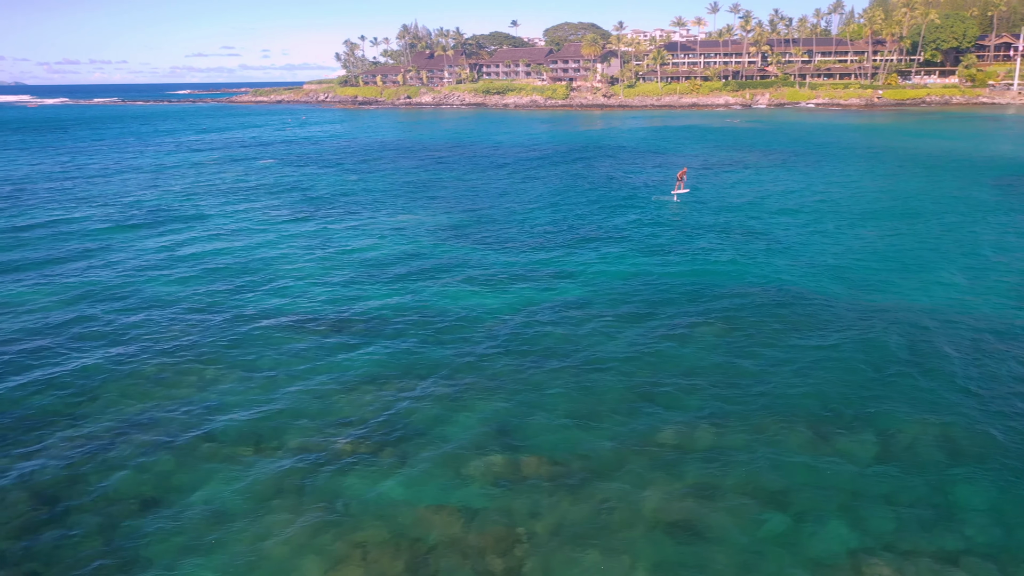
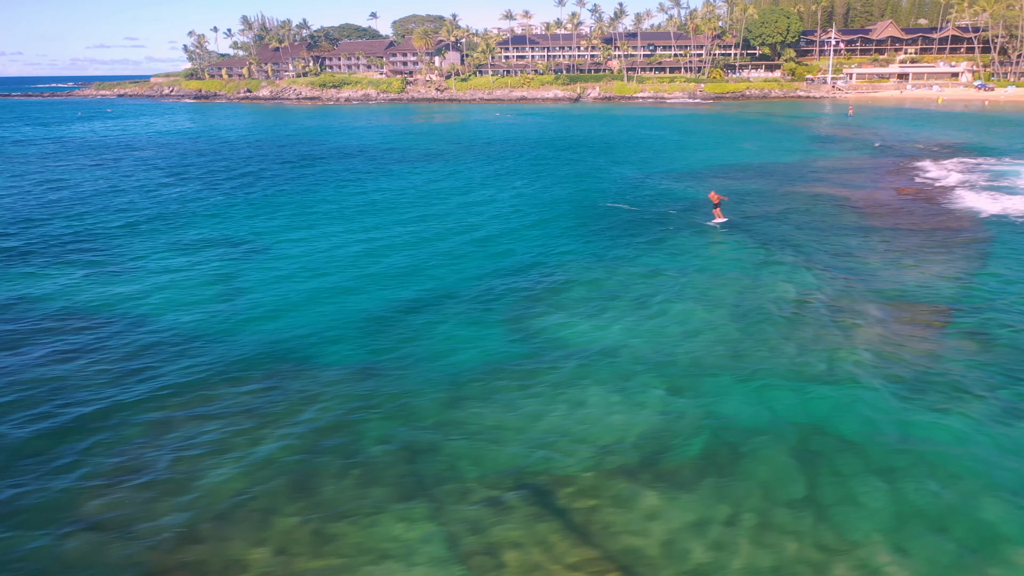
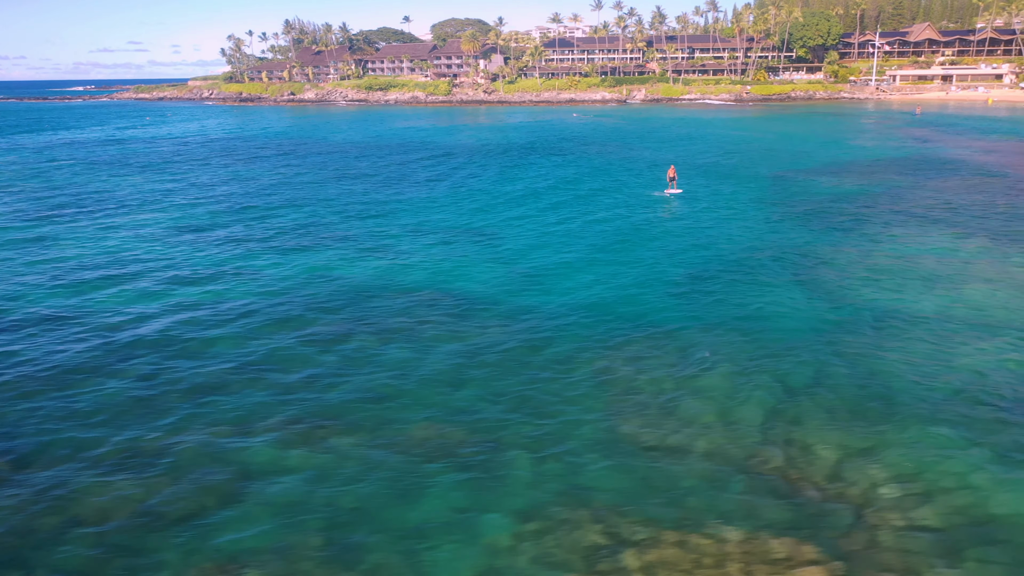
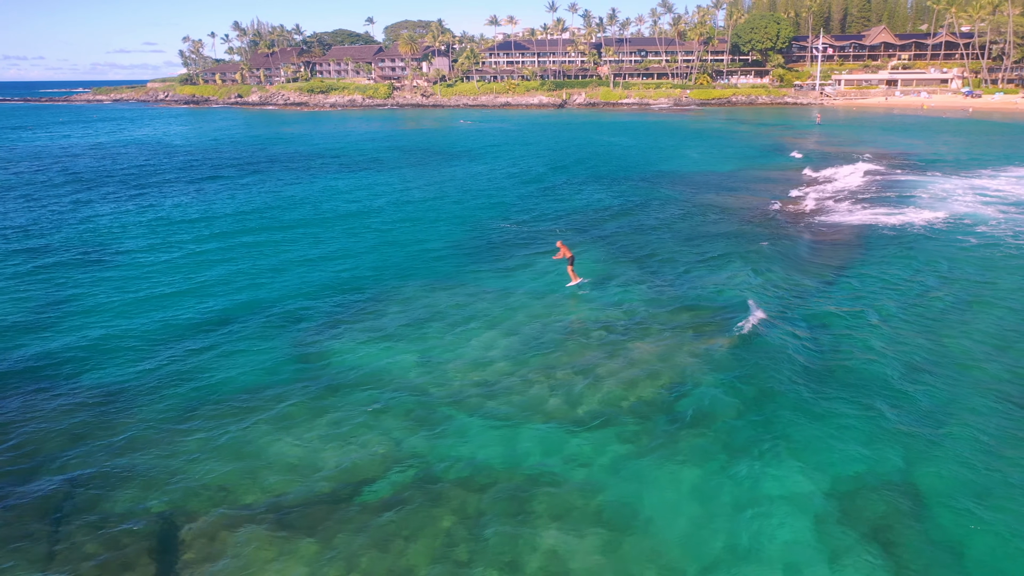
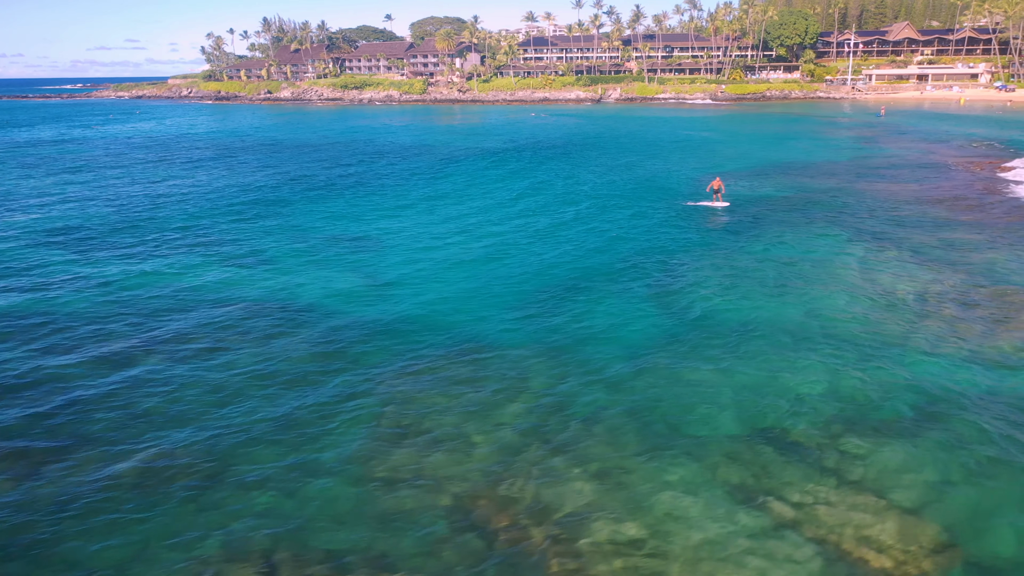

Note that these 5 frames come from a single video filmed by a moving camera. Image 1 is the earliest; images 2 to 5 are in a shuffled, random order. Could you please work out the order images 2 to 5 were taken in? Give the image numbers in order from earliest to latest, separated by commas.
3, 5, 2, 4
